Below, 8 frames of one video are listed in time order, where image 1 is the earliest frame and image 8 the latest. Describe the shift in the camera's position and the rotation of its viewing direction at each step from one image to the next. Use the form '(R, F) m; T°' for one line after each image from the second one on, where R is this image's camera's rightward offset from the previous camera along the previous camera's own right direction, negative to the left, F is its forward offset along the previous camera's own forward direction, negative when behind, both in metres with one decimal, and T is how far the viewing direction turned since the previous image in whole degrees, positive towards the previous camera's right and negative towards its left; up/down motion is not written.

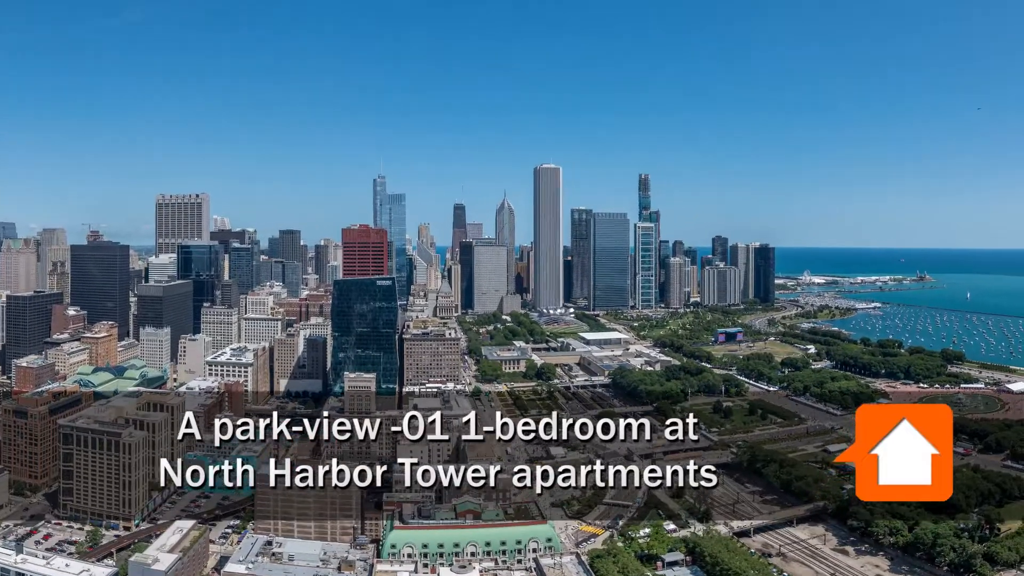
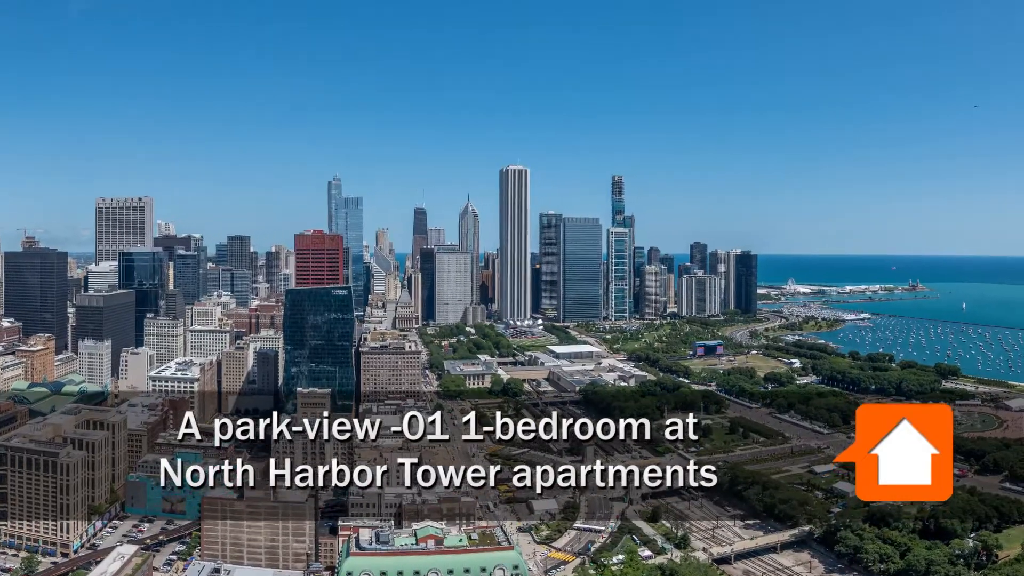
(-0.1, +2.0) m; +2°
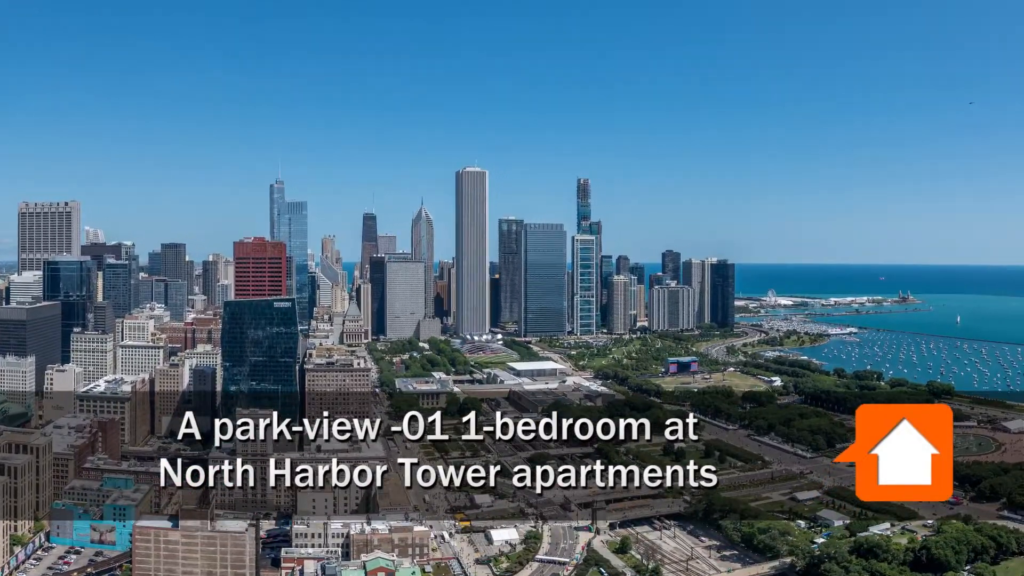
(0.0, +2.2) m; +3°
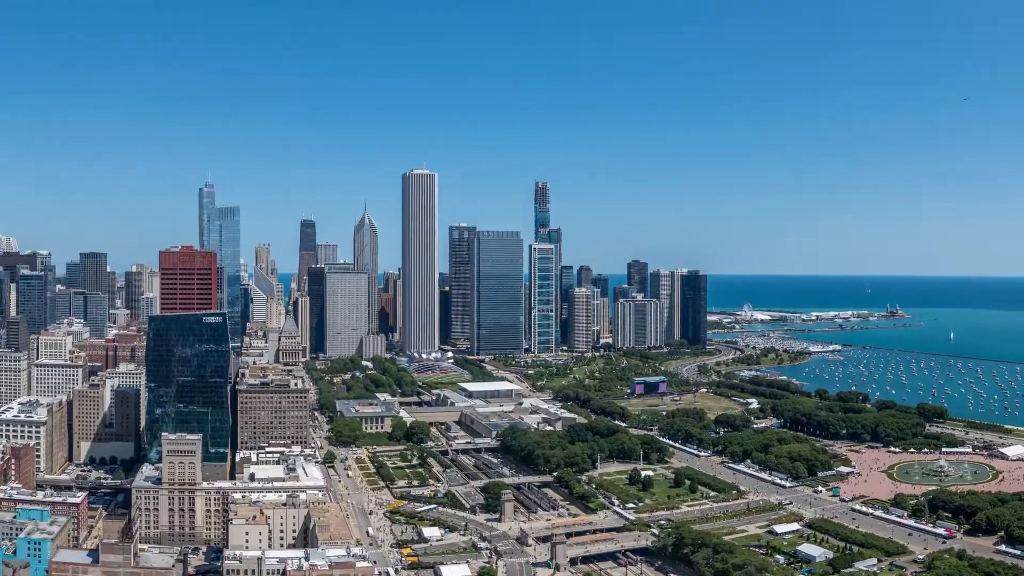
(0.0, +2.2) m; +3°
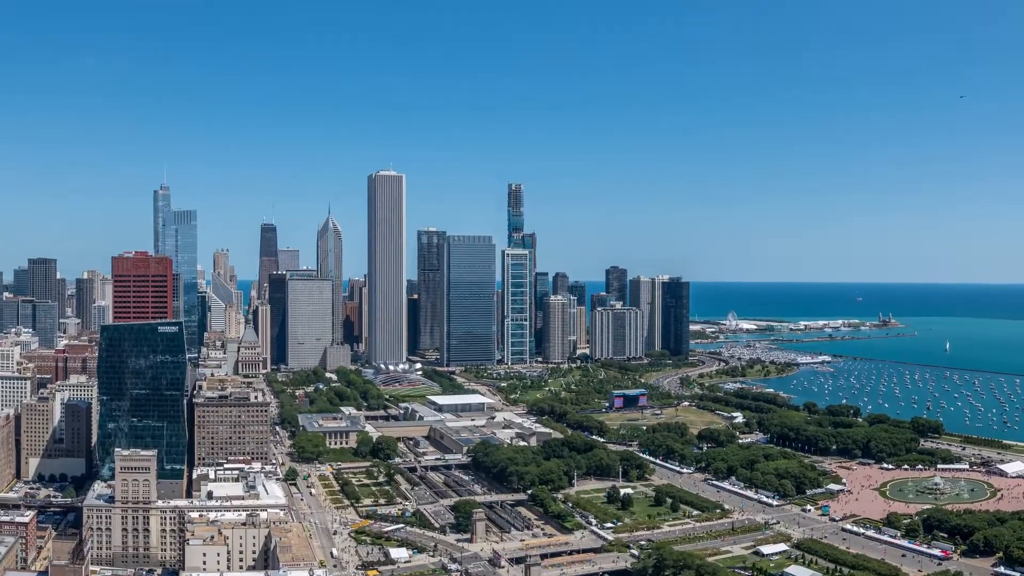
(0.0, +1.2) m; +2°
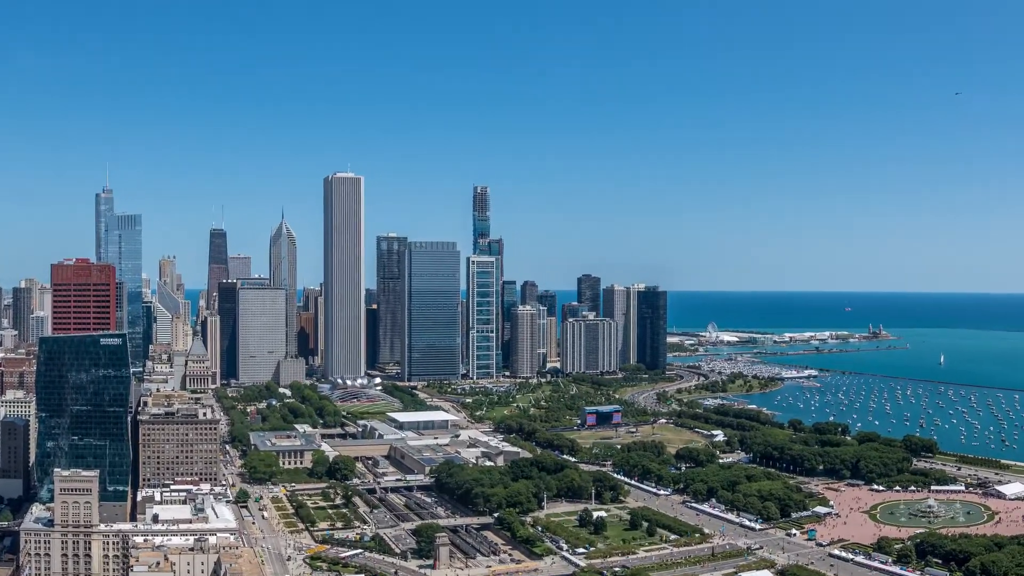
(+0.1, +1.4) m; +2°
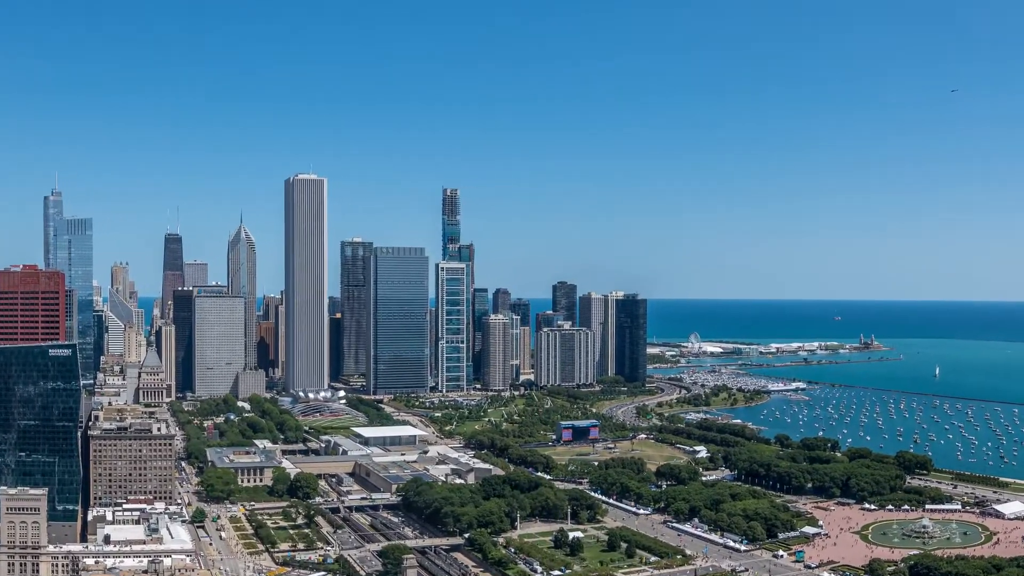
(+0.1, +1.1) m; +2°
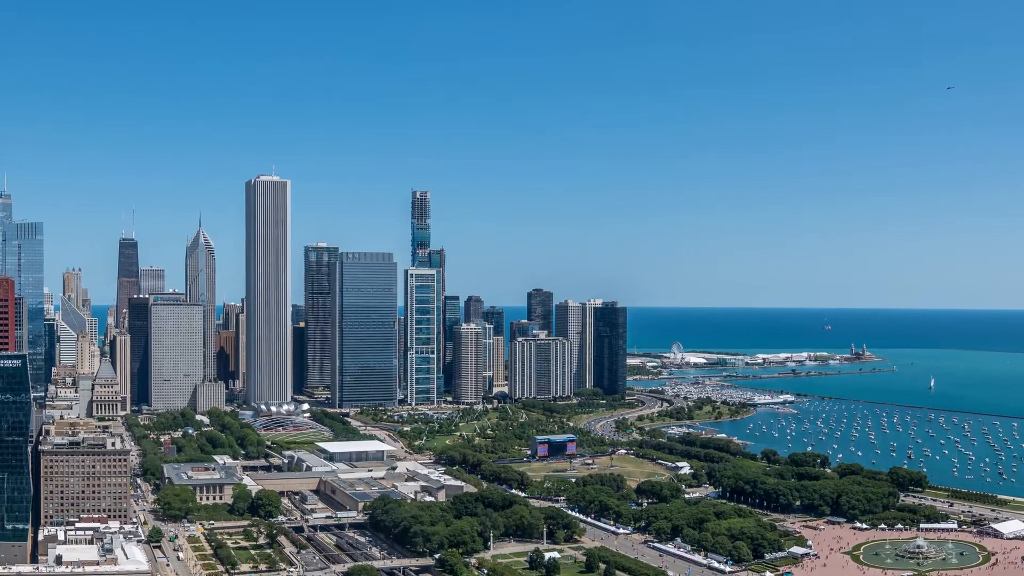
(+0.1, +1.0) m; +1°
